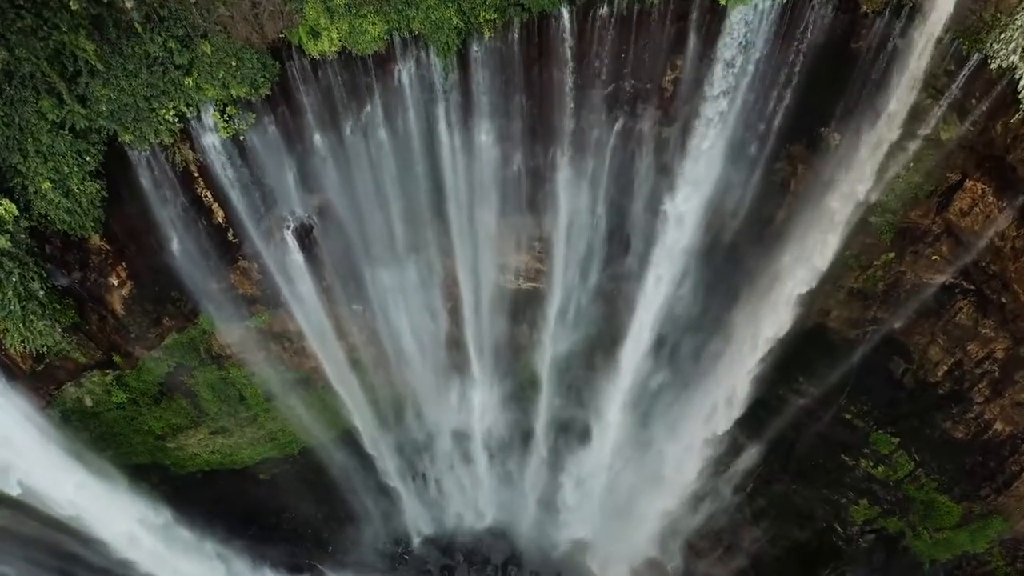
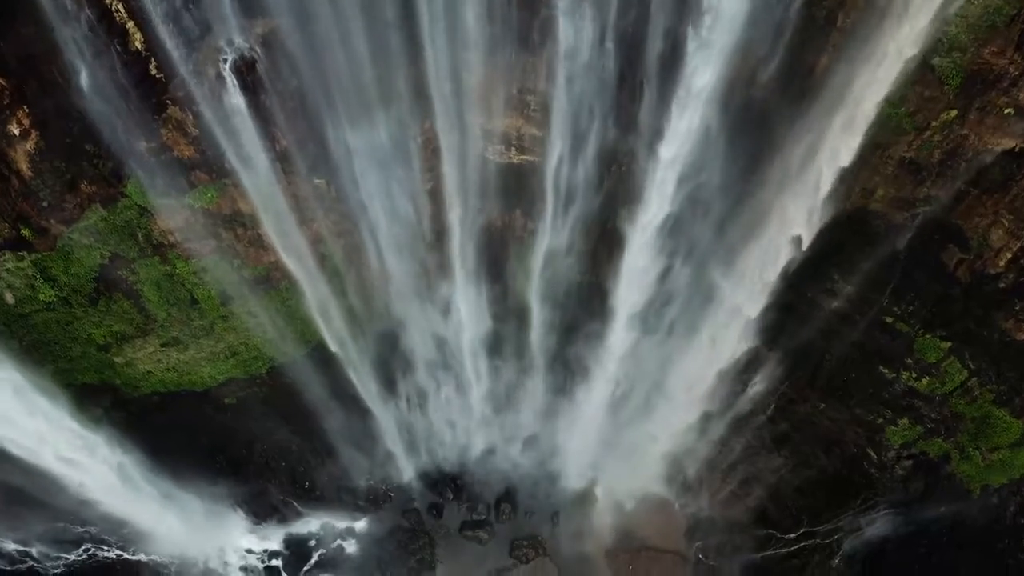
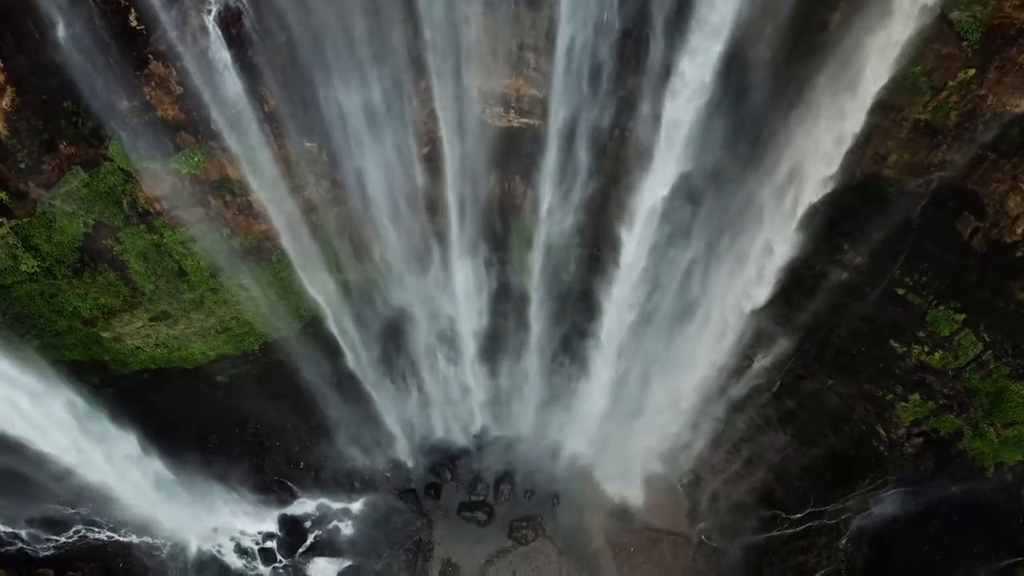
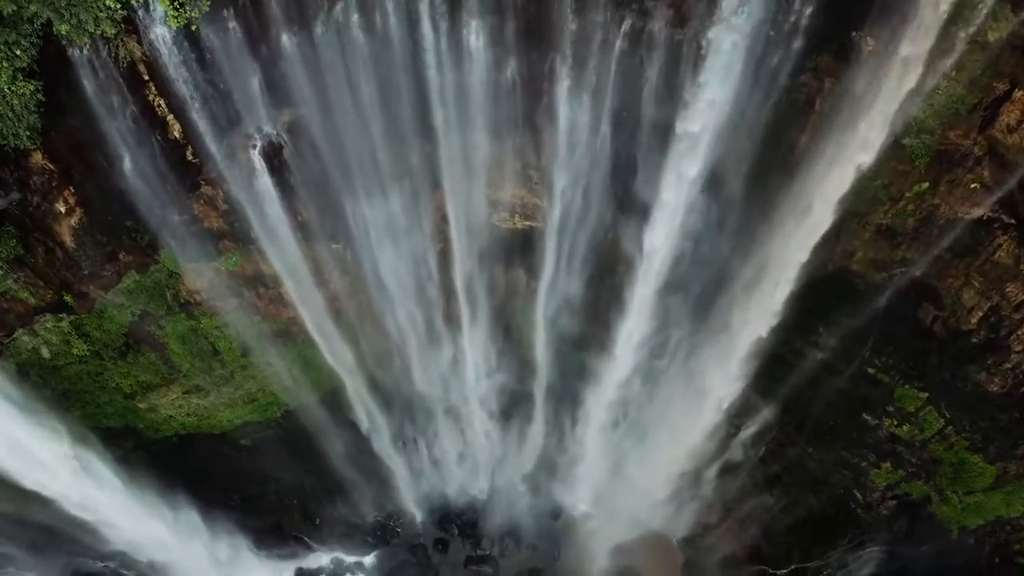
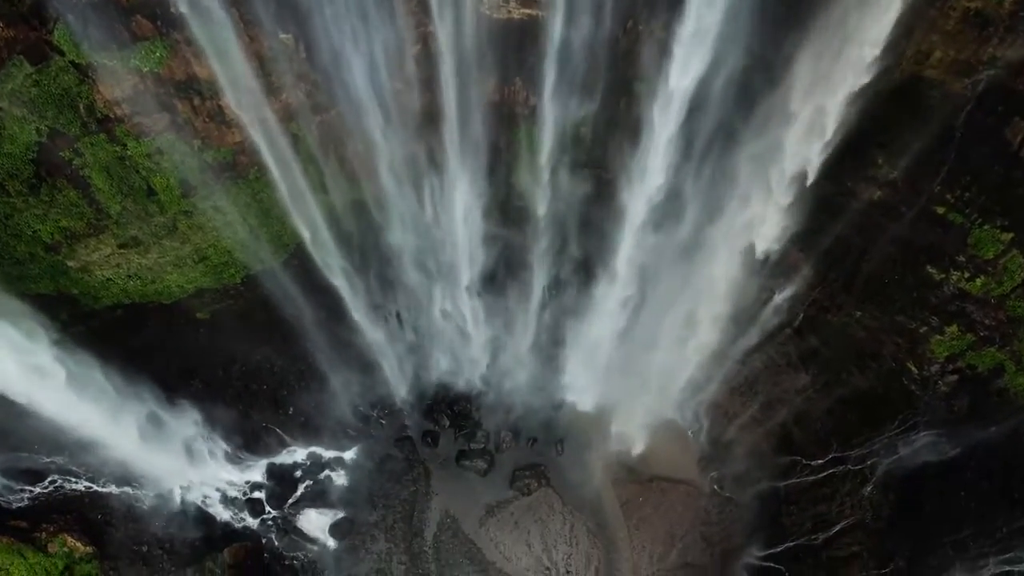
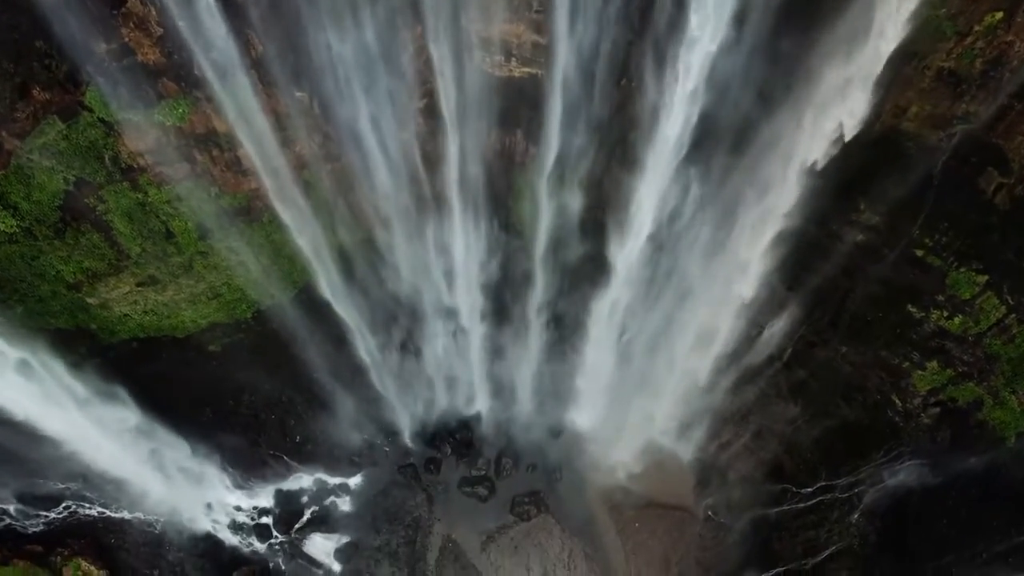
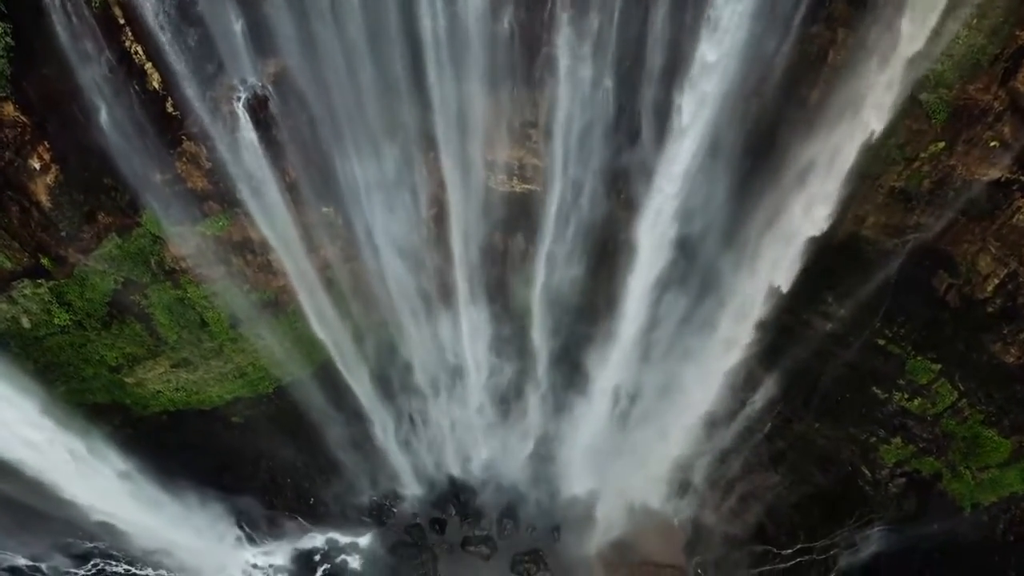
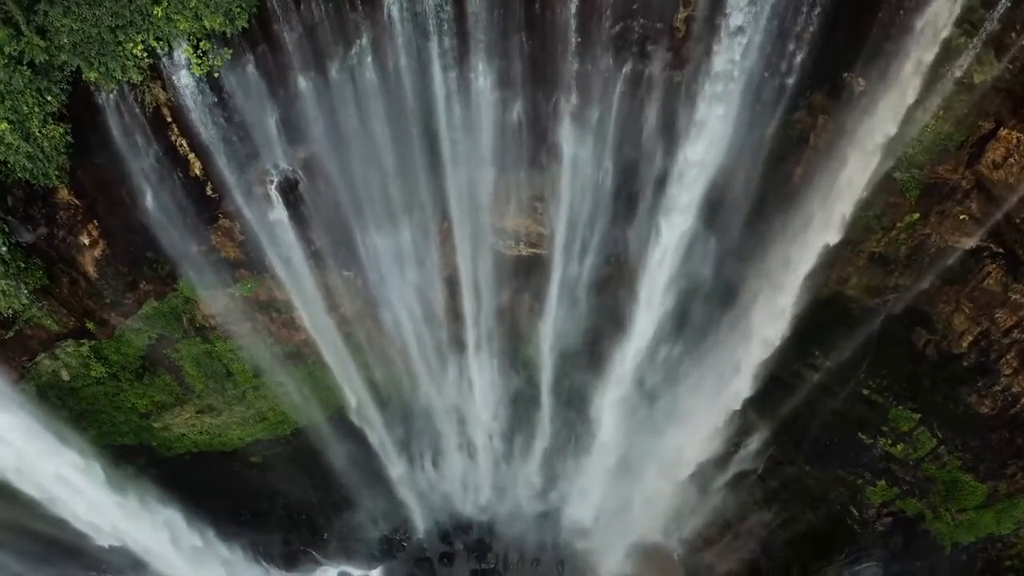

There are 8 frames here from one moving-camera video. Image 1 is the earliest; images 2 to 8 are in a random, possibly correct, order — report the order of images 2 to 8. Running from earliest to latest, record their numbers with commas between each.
8, 4, 7, 2, 3, 6, 5
